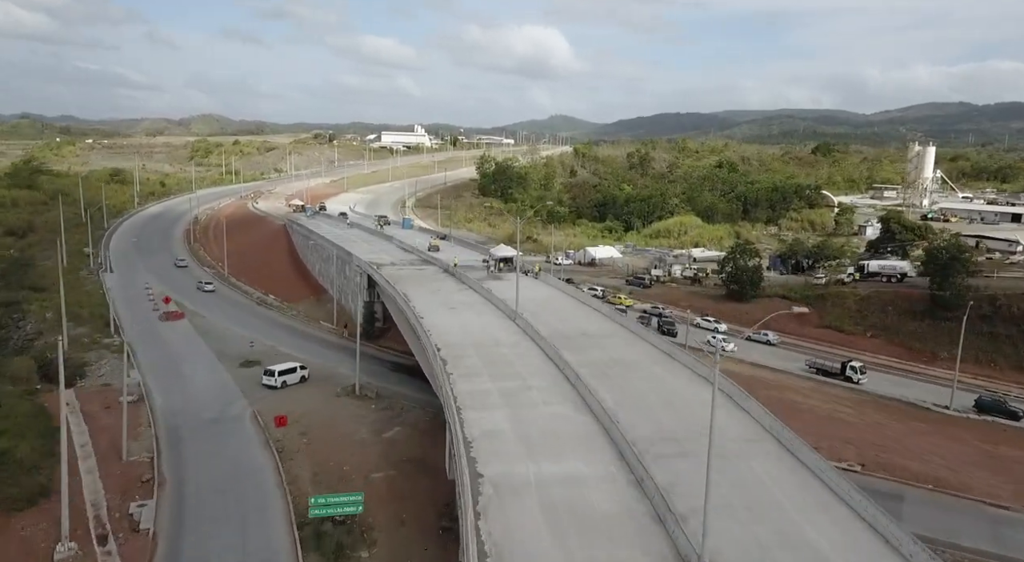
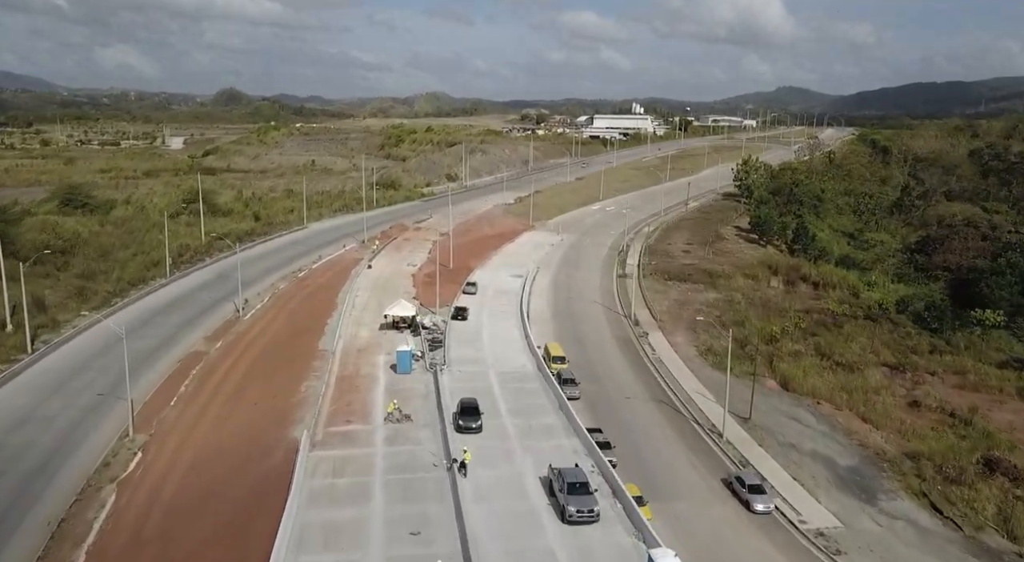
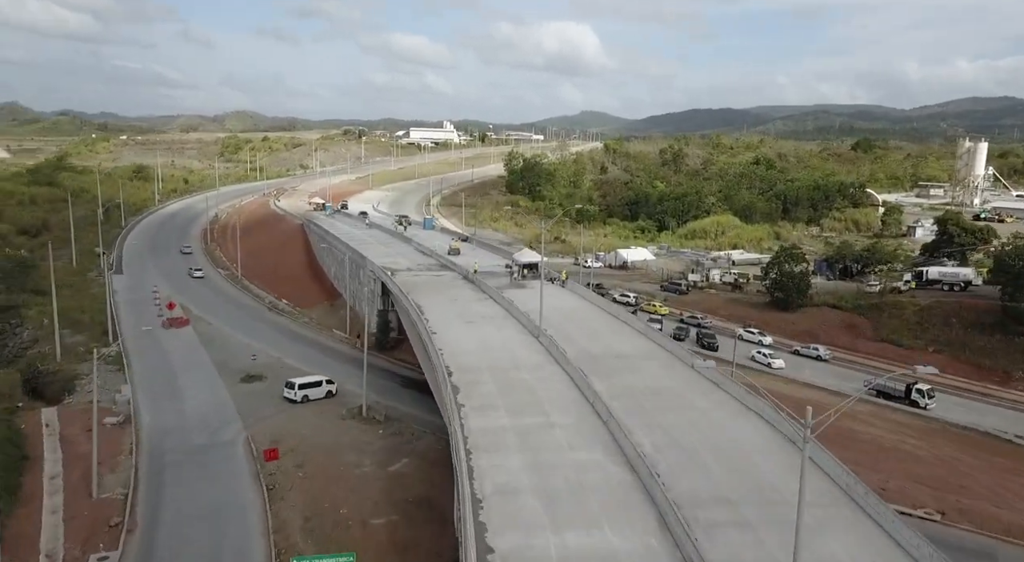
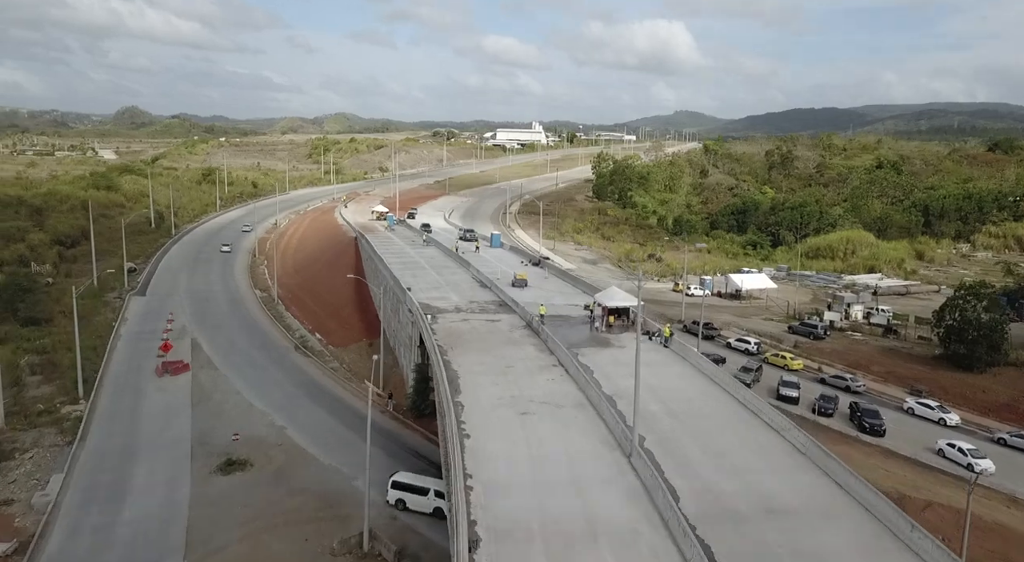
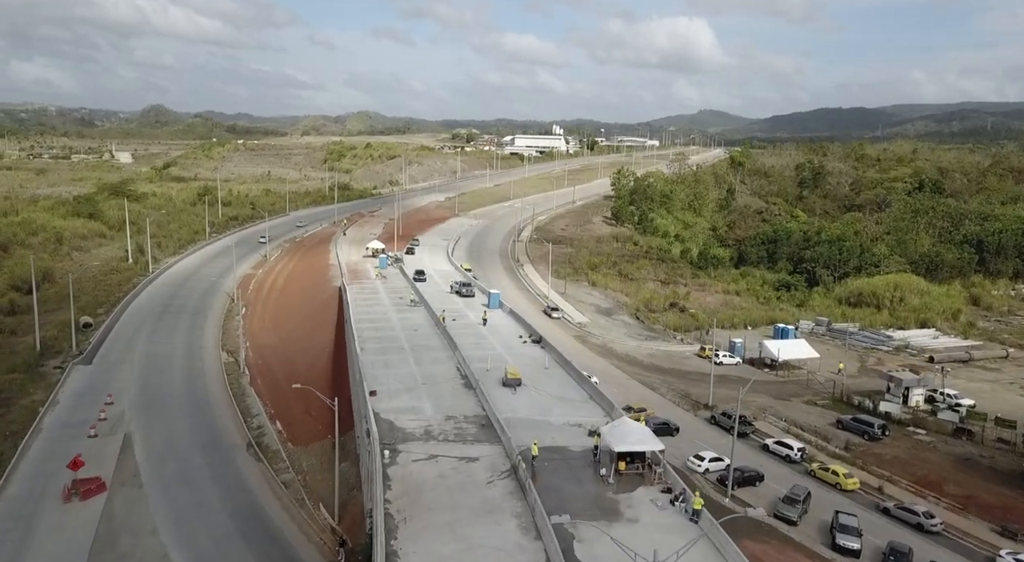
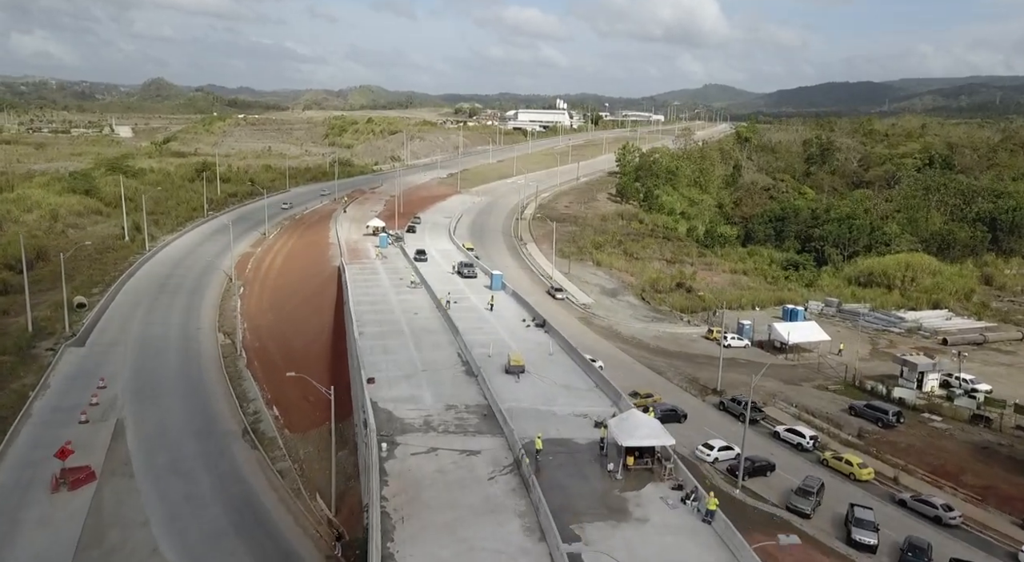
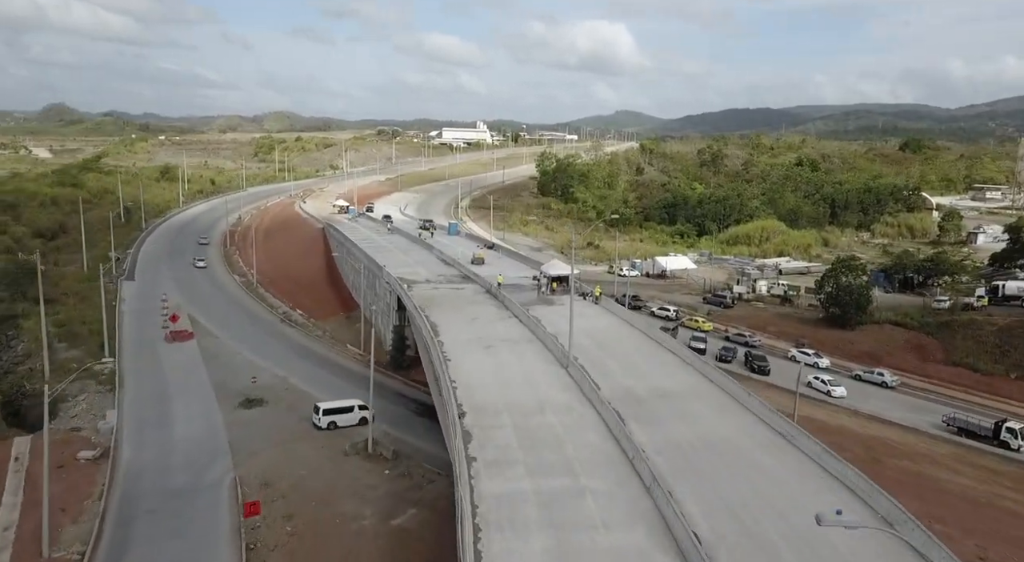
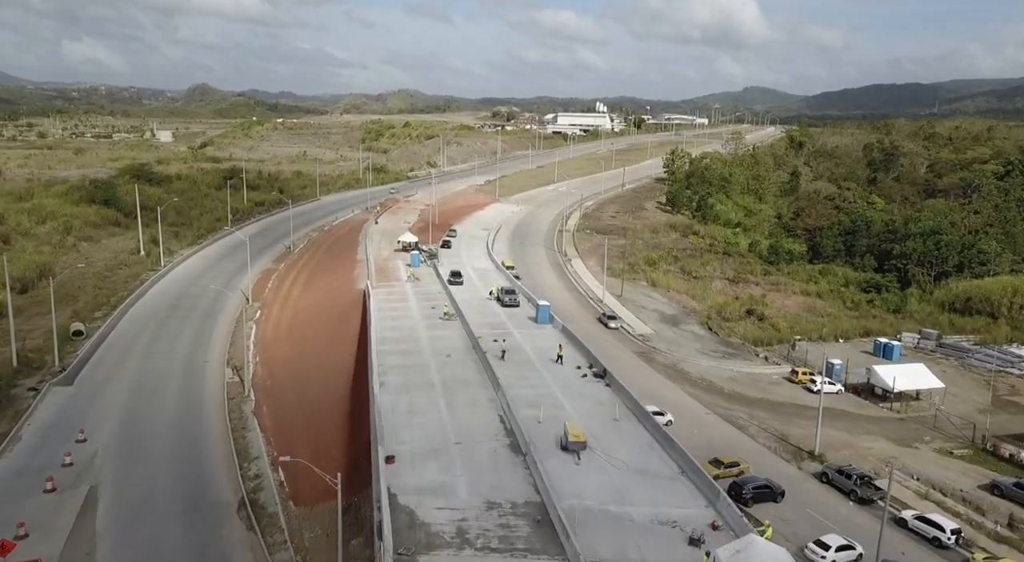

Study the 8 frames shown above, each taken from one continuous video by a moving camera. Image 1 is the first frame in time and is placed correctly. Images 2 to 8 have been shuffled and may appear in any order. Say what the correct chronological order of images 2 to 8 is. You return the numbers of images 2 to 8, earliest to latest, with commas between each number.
3, 7, 4, 5, 6, 8, 2
